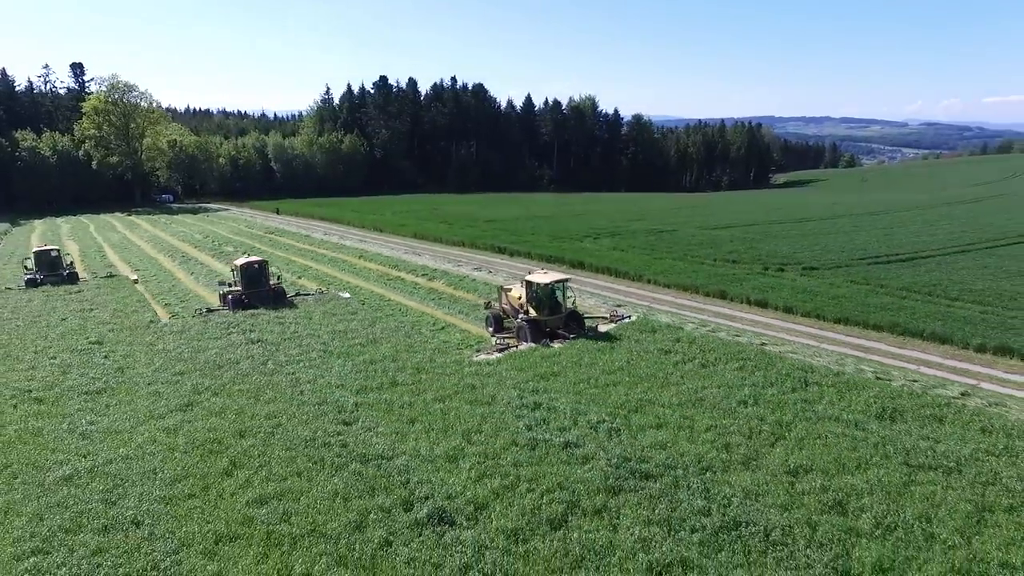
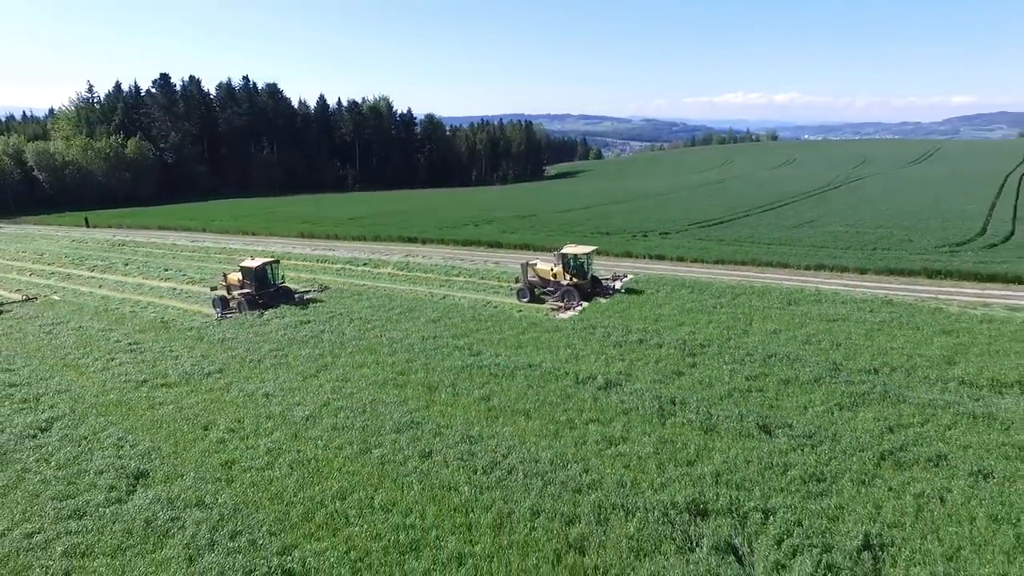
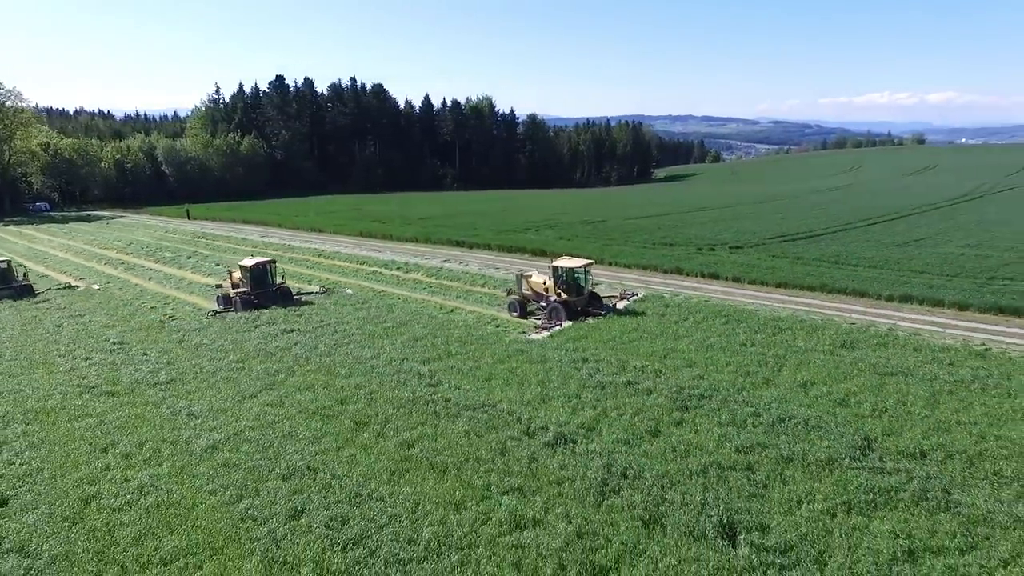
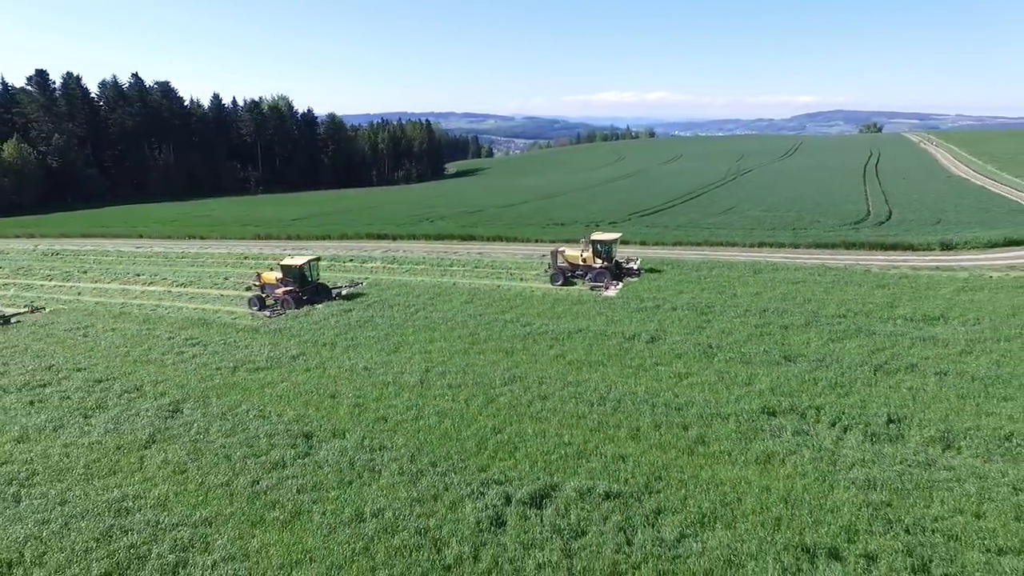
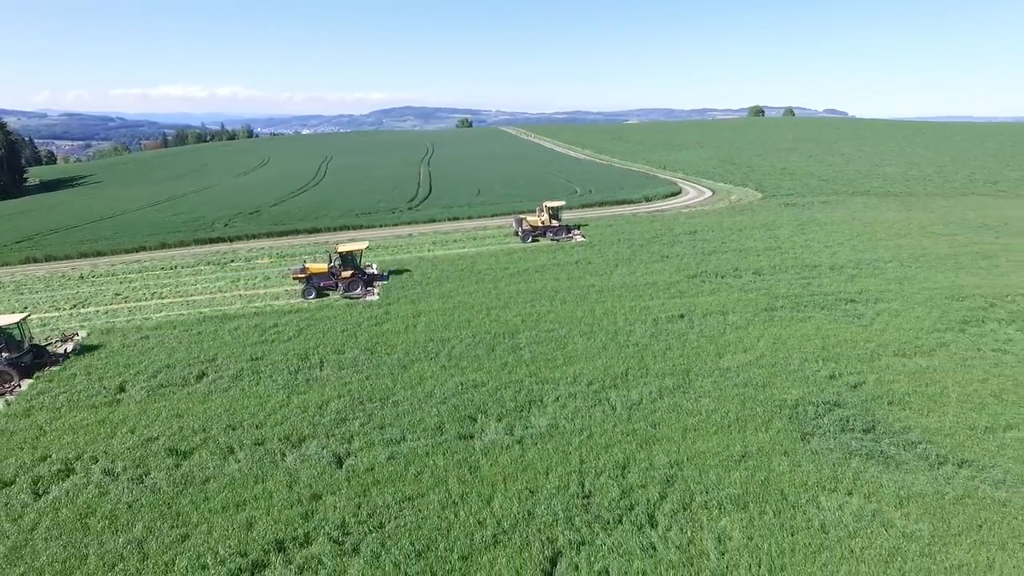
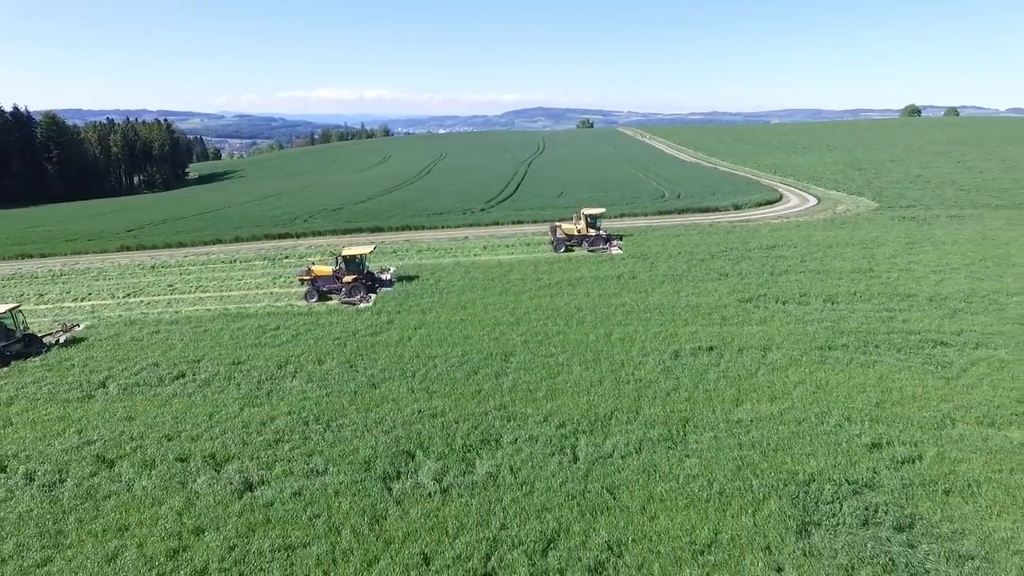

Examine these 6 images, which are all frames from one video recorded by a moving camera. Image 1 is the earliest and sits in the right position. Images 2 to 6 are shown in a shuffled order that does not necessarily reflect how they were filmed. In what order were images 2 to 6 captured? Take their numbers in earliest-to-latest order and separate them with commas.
3, 2, 4, 6, 5
